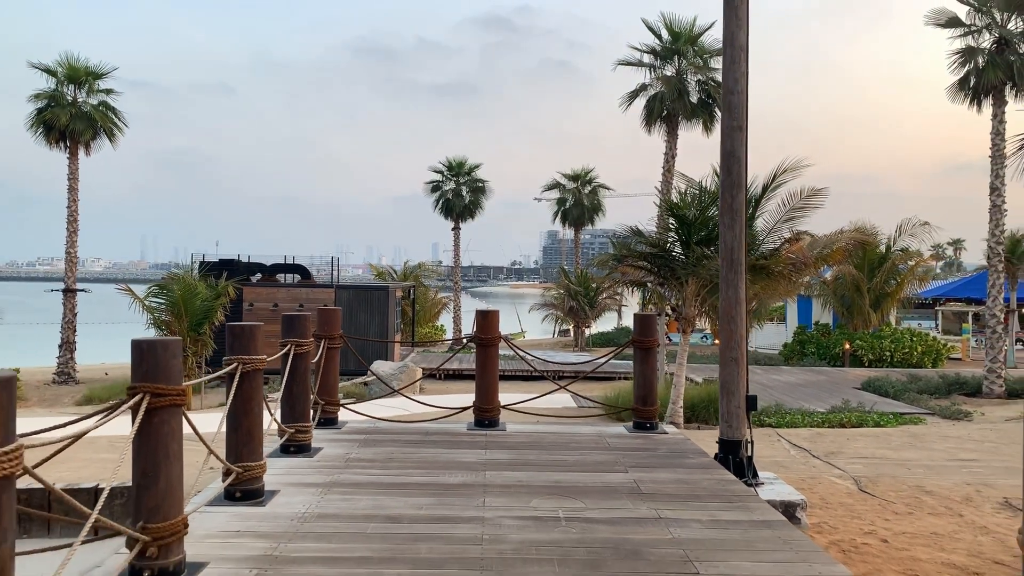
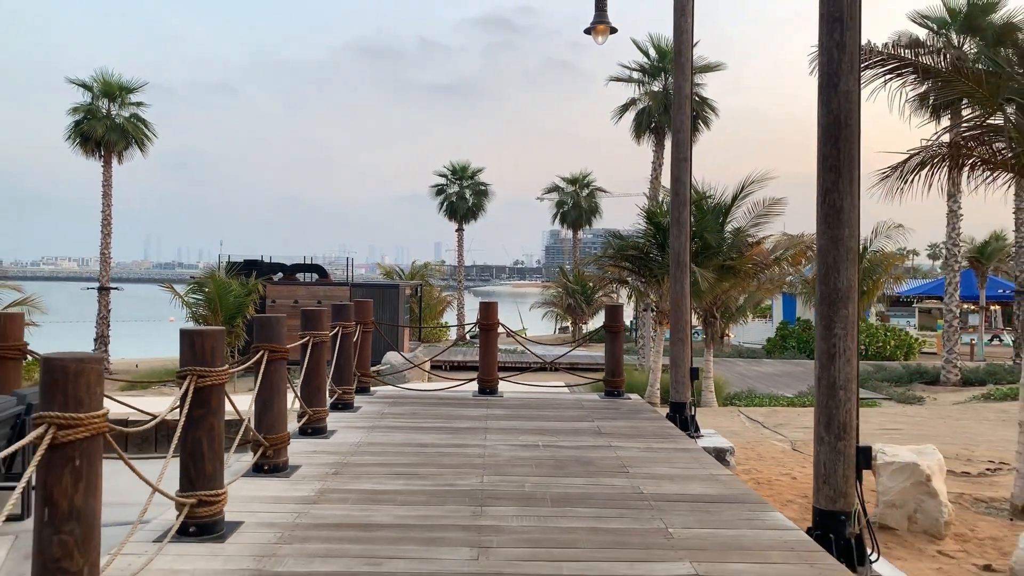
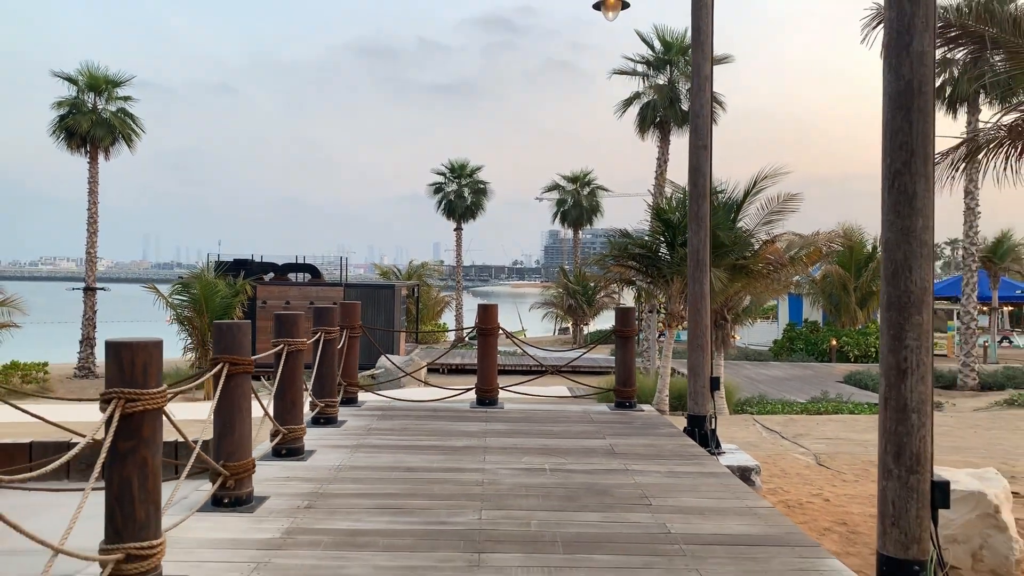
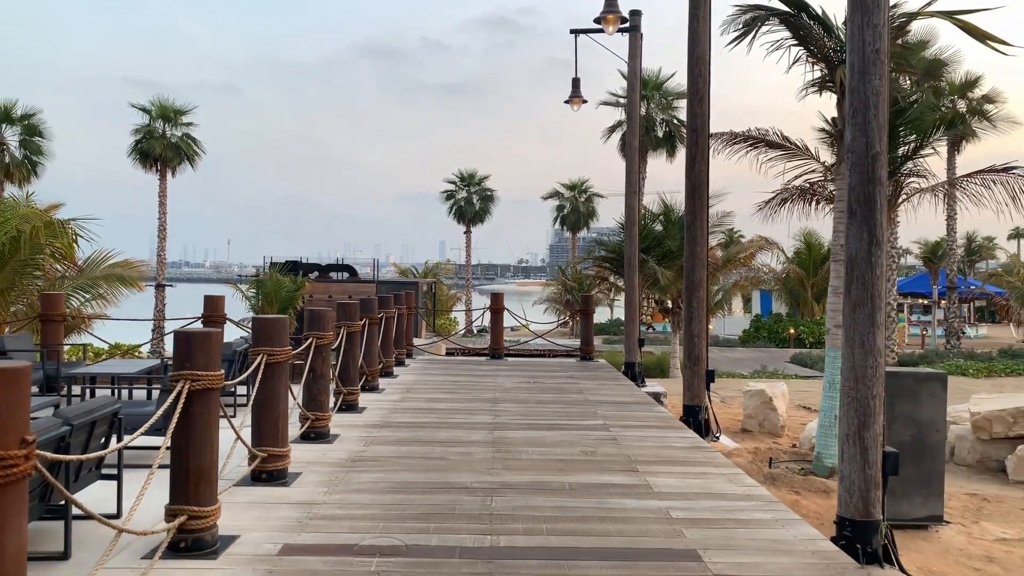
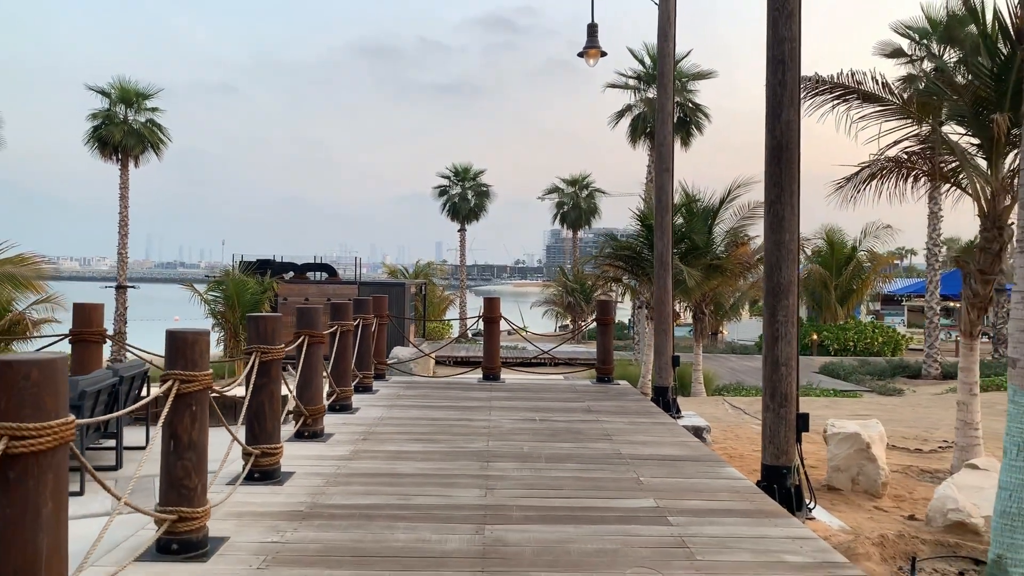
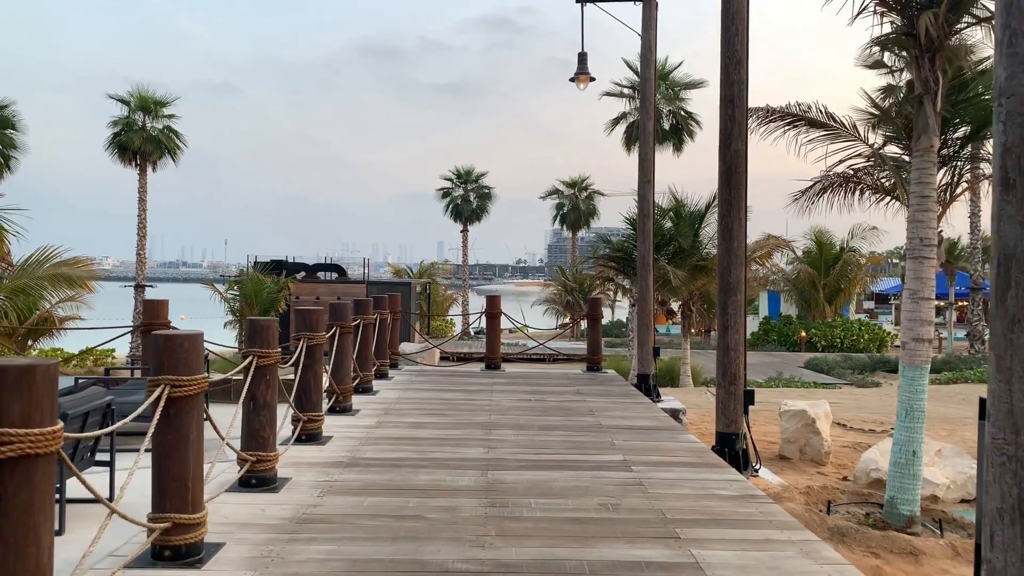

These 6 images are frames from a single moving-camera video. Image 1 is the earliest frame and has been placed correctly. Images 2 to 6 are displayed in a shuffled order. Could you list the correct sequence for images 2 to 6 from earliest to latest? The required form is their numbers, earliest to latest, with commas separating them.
3, 2, 5, 6, 4
